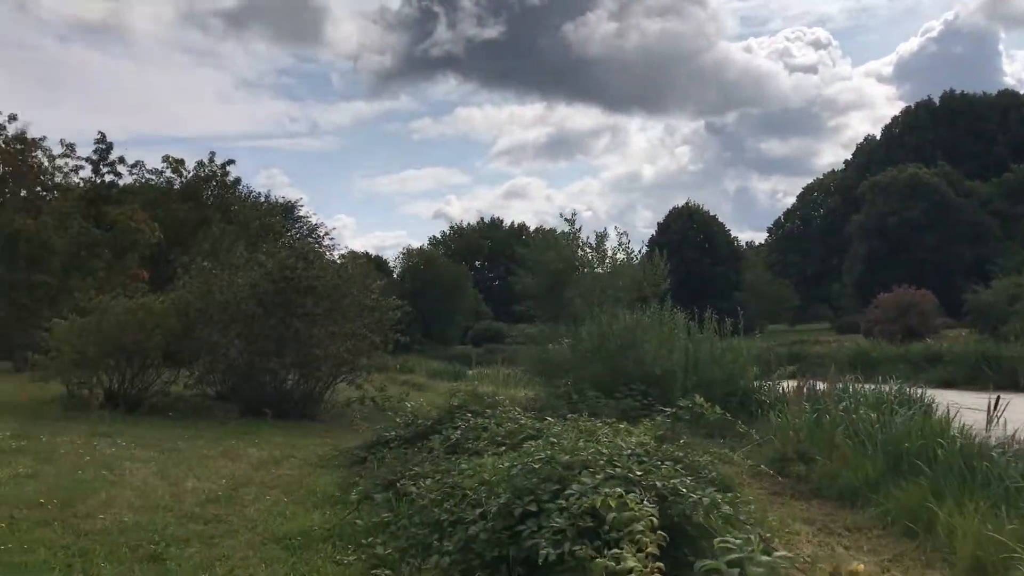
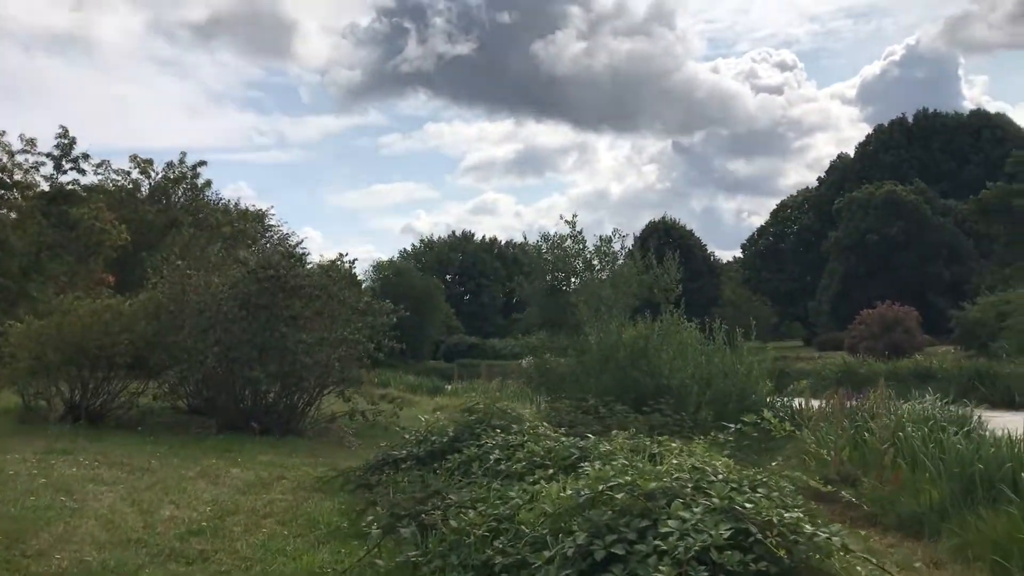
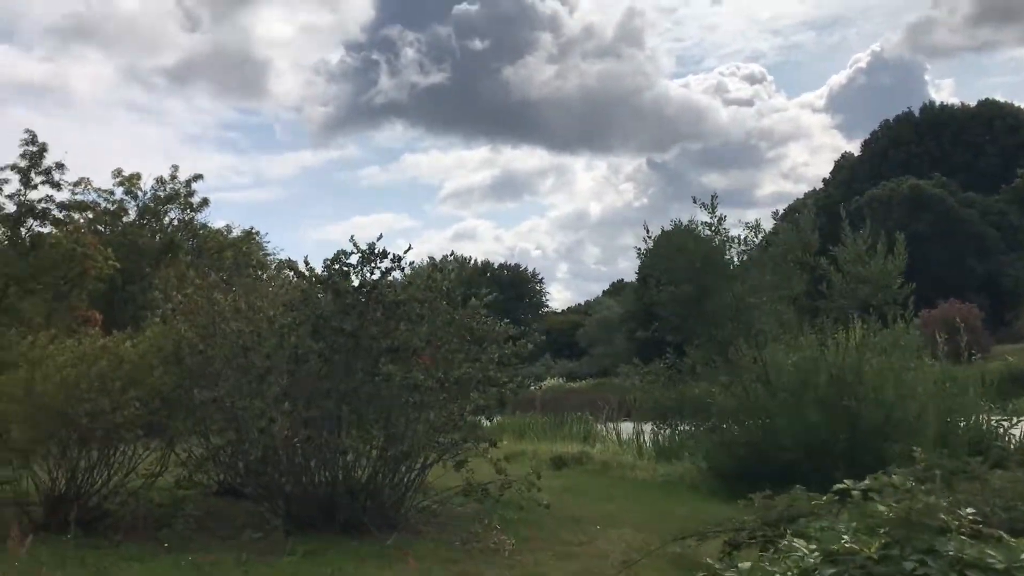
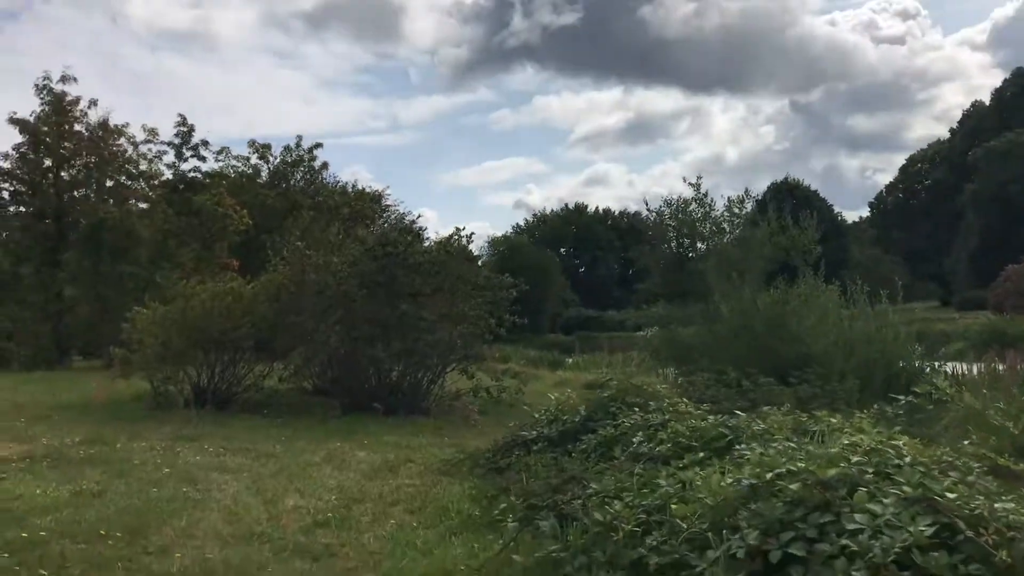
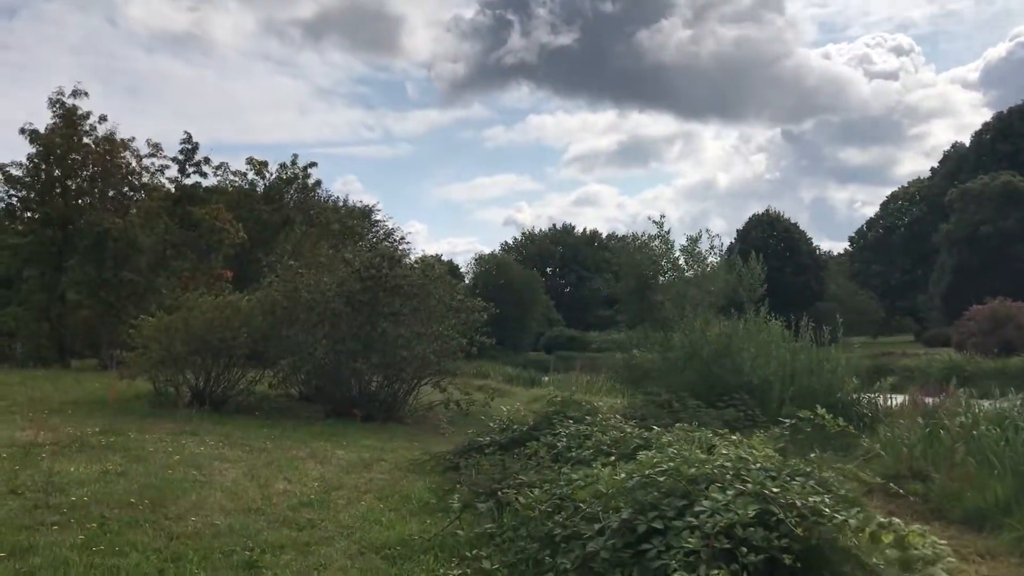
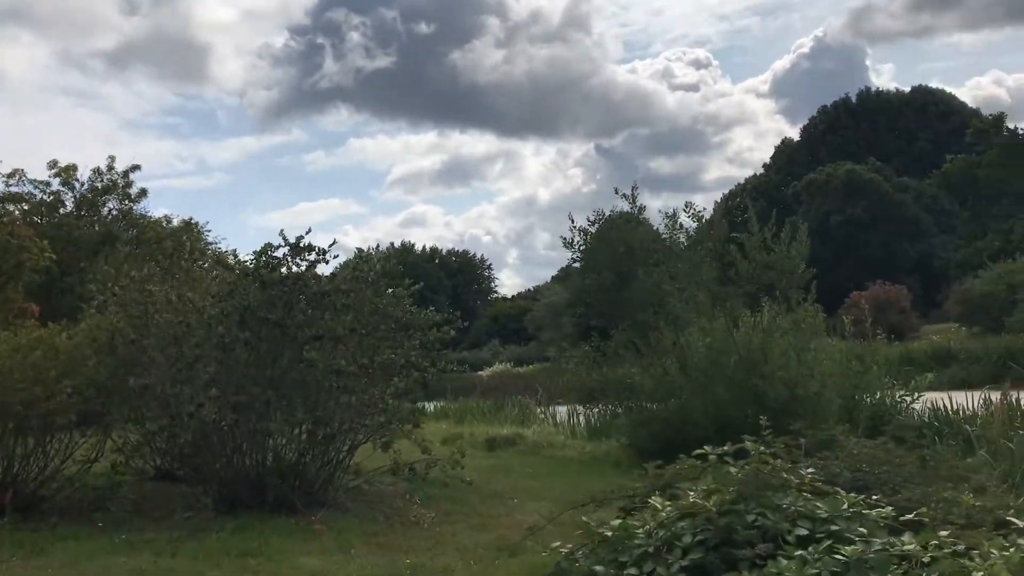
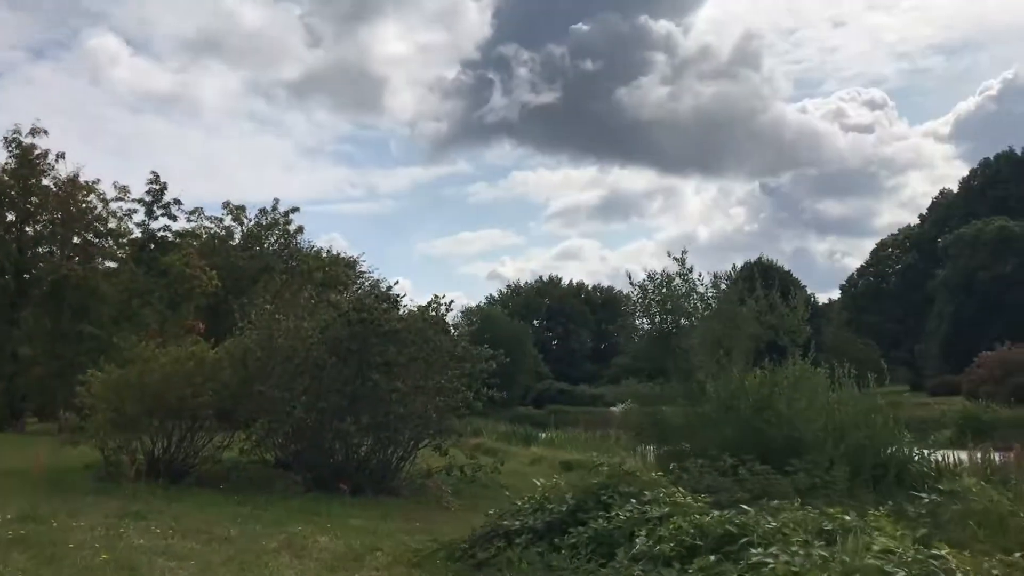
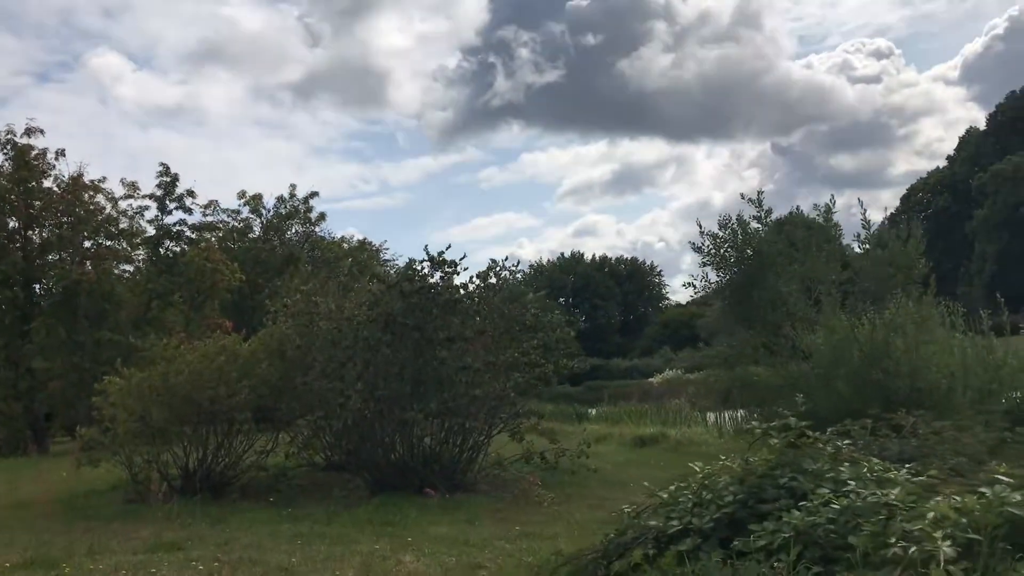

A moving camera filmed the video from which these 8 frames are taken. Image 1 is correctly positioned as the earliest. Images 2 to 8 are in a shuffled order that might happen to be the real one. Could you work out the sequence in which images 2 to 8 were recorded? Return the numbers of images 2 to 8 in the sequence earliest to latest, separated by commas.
5, 2, 4, 7, 8, 6, 3
